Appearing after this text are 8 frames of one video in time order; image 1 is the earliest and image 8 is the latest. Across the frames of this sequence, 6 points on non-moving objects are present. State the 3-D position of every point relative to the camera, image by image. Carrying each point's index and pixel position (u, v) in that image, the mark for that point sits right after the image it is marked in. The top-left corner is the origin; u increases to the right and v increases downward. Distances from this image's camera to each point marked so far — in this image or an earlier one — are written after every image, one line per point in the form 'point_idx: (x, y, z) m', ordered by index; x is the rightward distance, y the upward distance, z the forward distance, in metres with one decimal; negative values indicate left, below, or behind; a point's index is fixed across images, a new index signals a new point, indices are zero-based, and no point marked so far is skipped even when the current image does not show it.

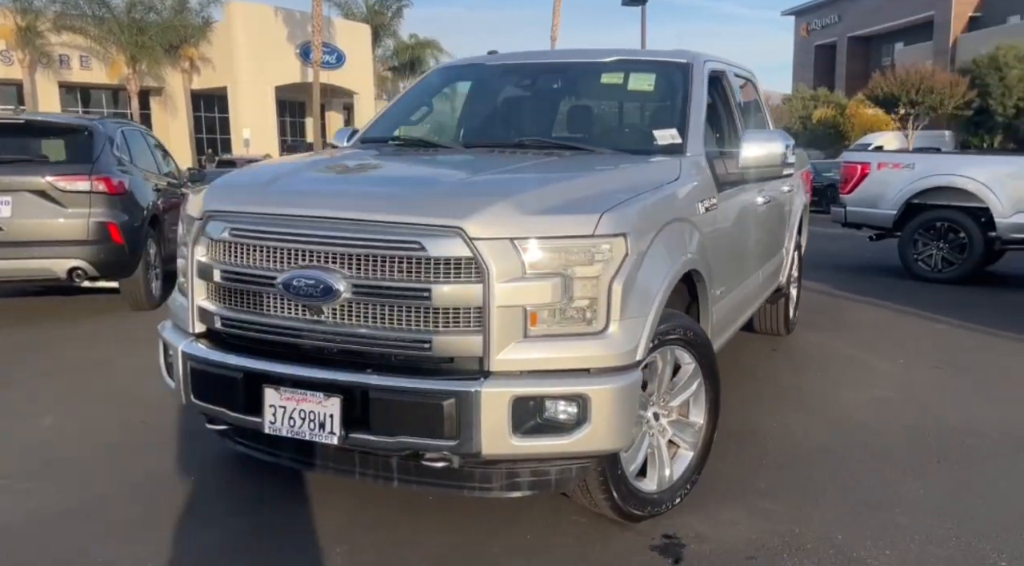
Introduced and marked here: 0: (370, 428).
0: (-0.5, -0.5, +2.6) m
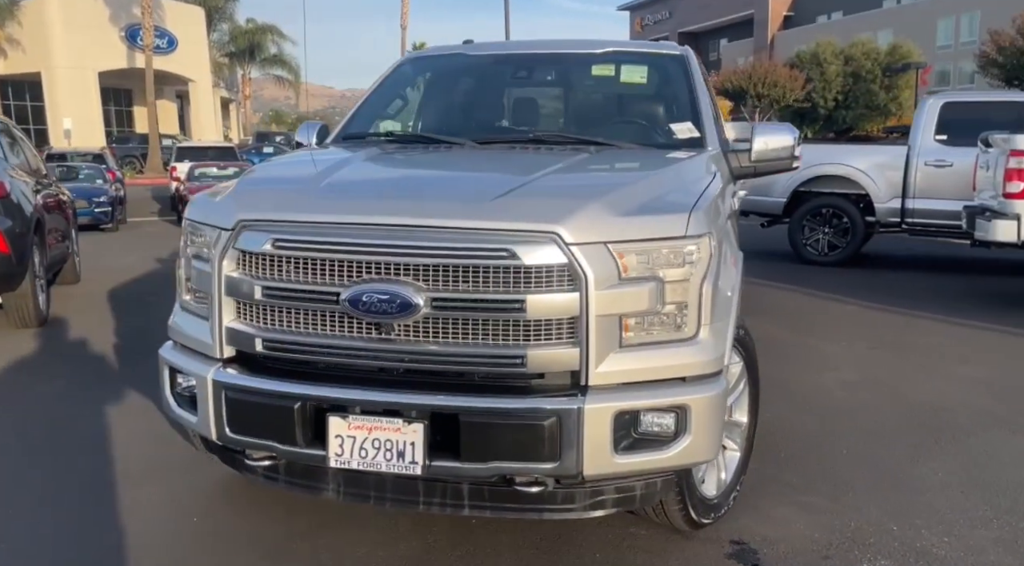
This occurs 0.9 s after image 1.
0: (-0.2, -0.5, +2.4) m
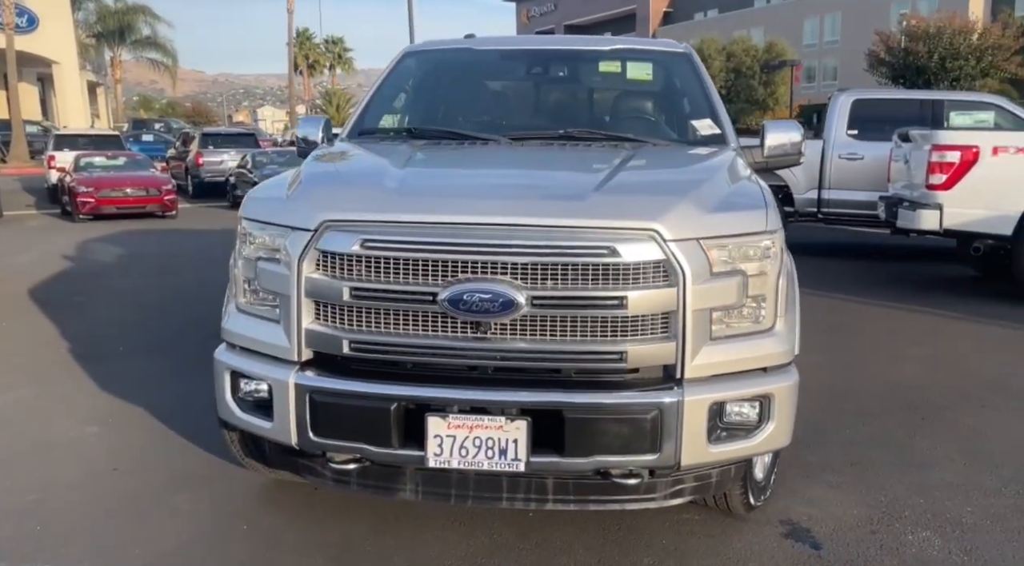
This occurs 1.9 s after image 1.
0: (+0.2, -0.5, +2.4) m
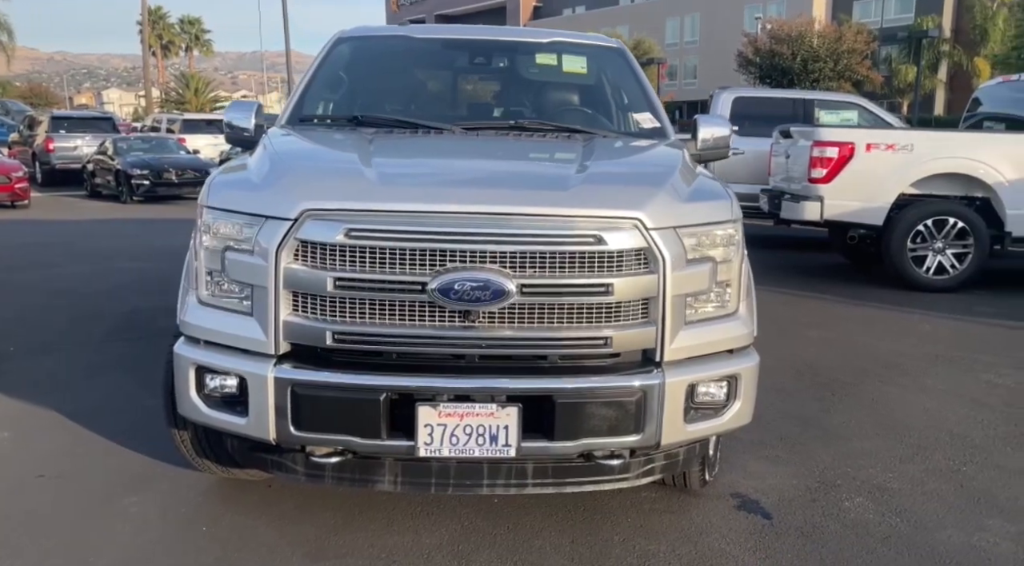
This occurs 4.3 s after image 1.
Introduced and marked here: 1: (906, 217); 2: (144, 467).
0: (+0.1, -0.5, +2.5) m
1: (+4.8, +0.8, +9.6) m
2: (-1.6, -0.8, +3.5) m
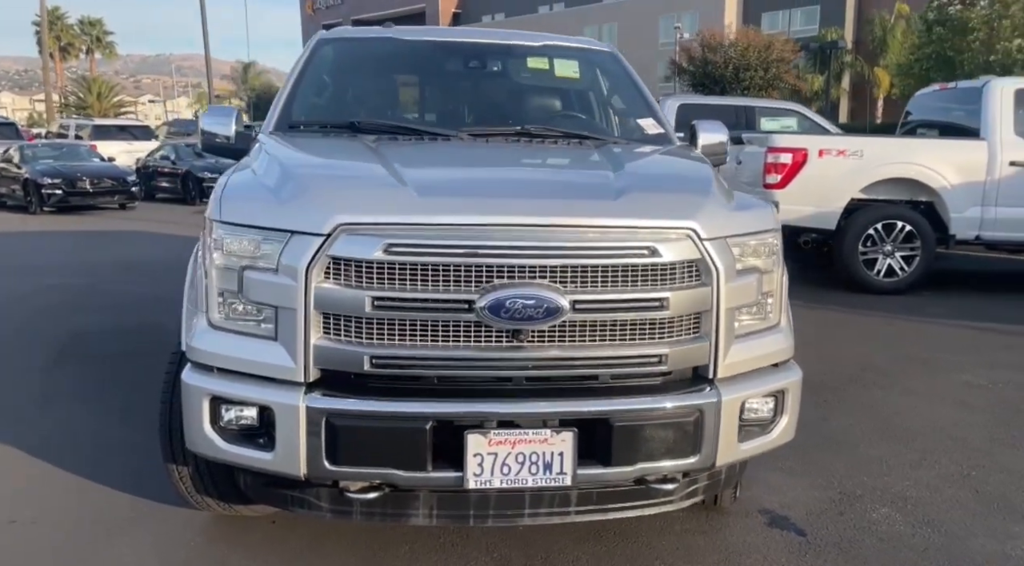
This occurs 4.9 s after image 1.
0: (+0.3, -0.5, +2.3) m
1: (+4.3, +0.8, +9.8) m
2: (-1.5, -0.9, +3.2) m
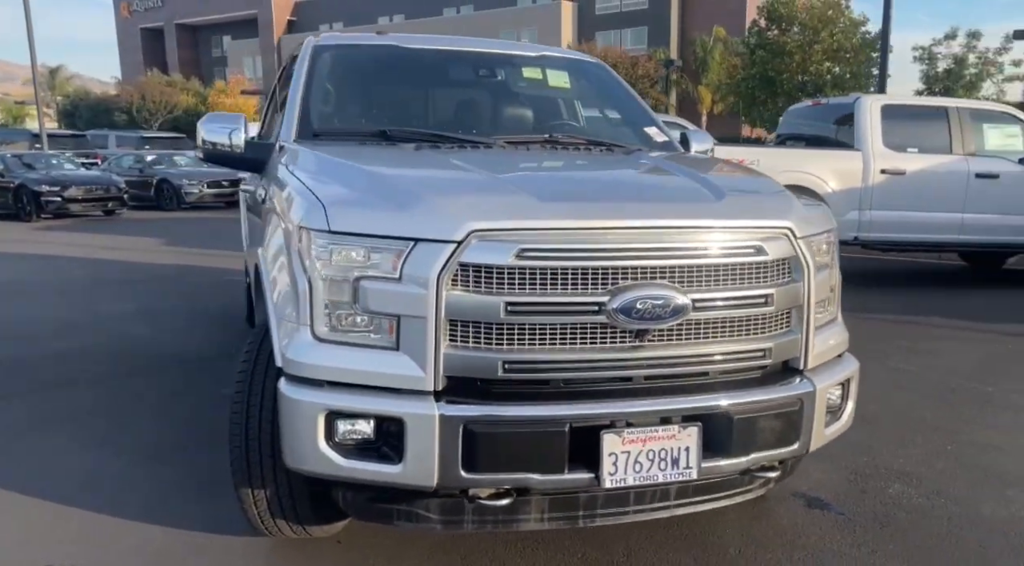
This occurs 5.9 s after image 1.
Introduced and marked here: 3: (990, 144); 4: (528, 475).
0: (+0.7, -0.5, +2.4) m
1: (+3.3, +0.8, +10.5) m
2: (-1.3, -1.0, +3.0) m
3: (+6.4, +1.9, +10.6) m
4: (0.0, -0.6, +2.3) m
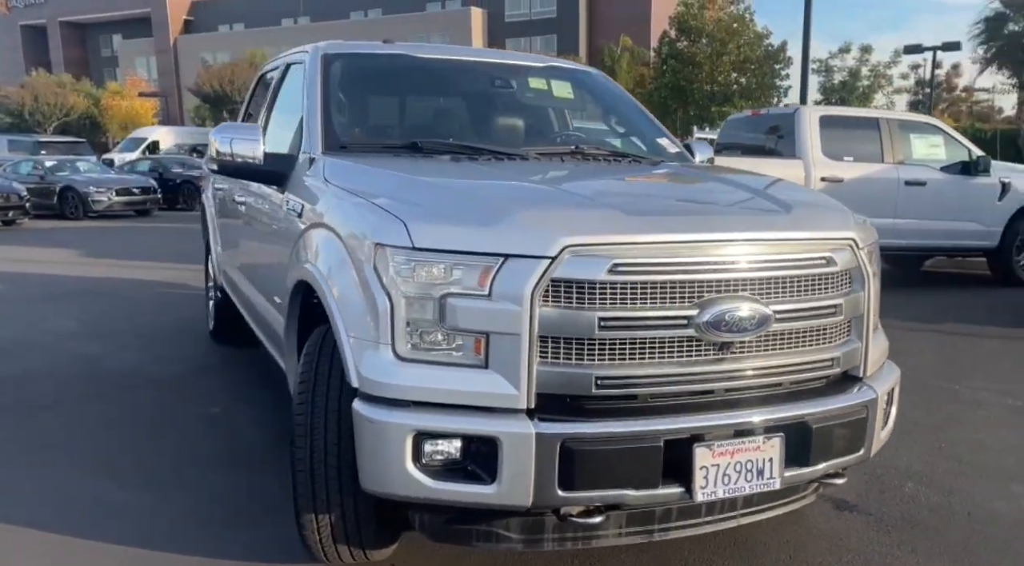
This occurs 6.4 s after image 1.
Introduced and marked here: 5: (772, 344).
0: (+0.9, -0.6, +2.5) m
1: (+2.7, +0.7, +10.8) m
2: (-1.1, -1.0, +2.8) m
3: (+5.8, +1.8, +11.2) m
4: (+0.3, -0.6, +2.2) m
5: (+0.8, -0.2, +2.5) m
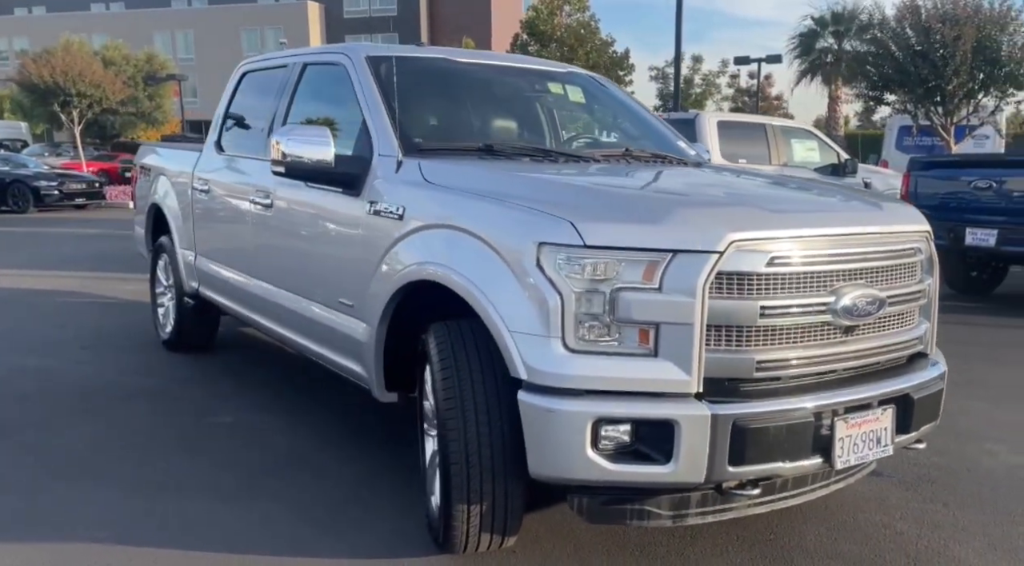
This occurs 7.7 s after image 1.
0: (+1.4, -0.5, +2.8) m
1: (+1.7, +0.8, +11.3) m
2: (-0.6, -1.0, +2.8) m
3: (+4.6, +2.0, +12.2) m
4: (+0.8, -0.6, +2.5) m
5: (+1.3, -0.2, +2.8) m
